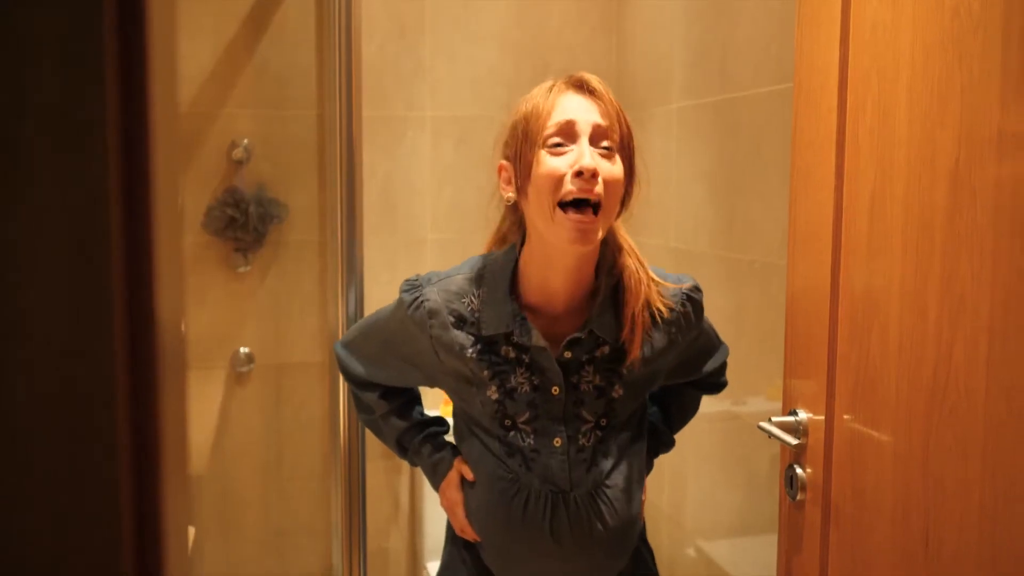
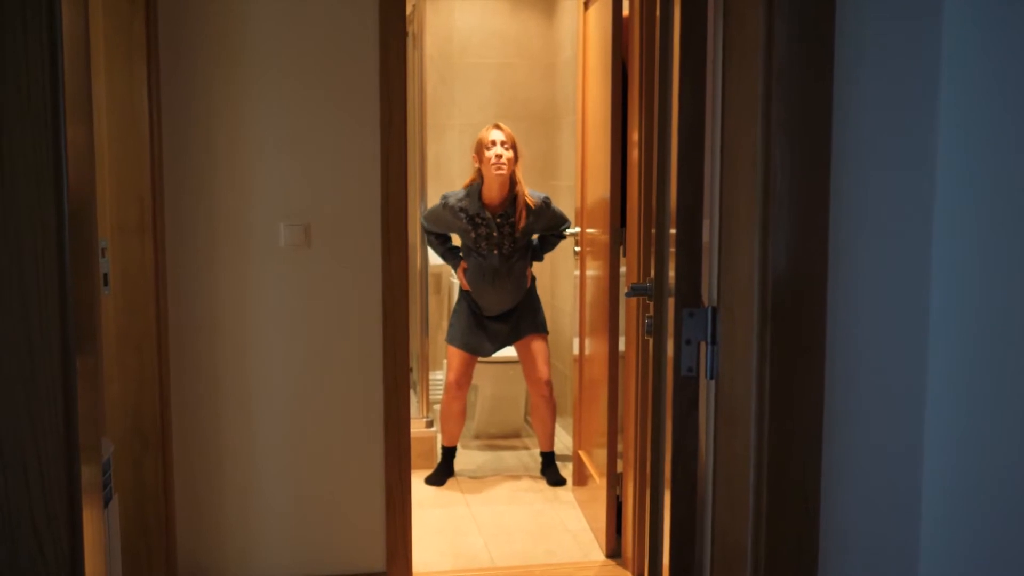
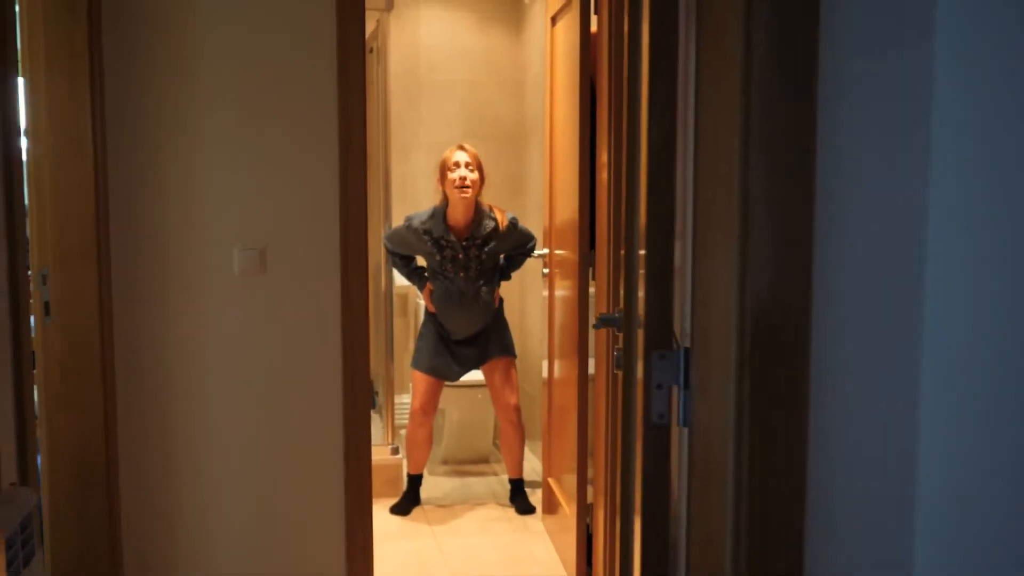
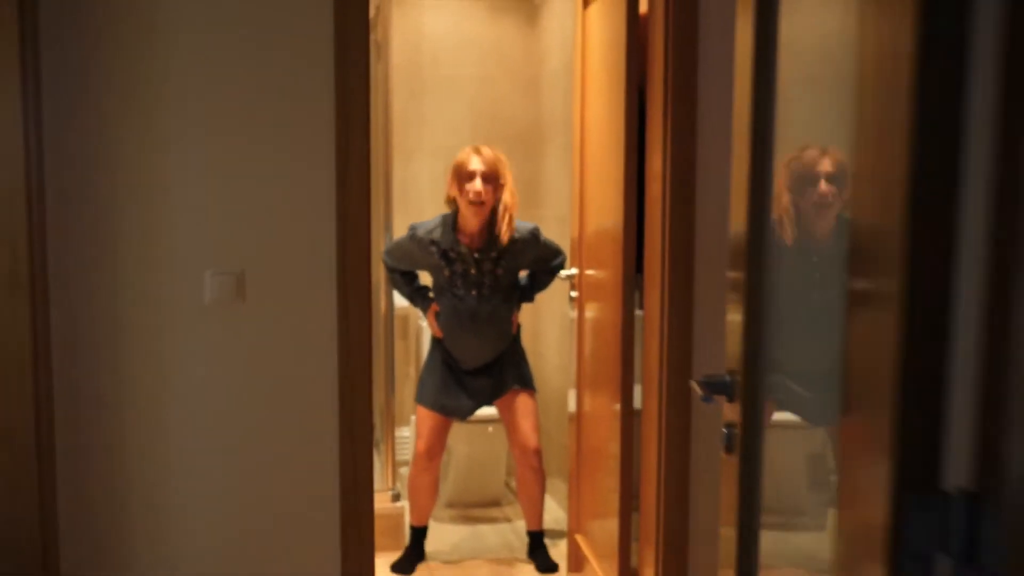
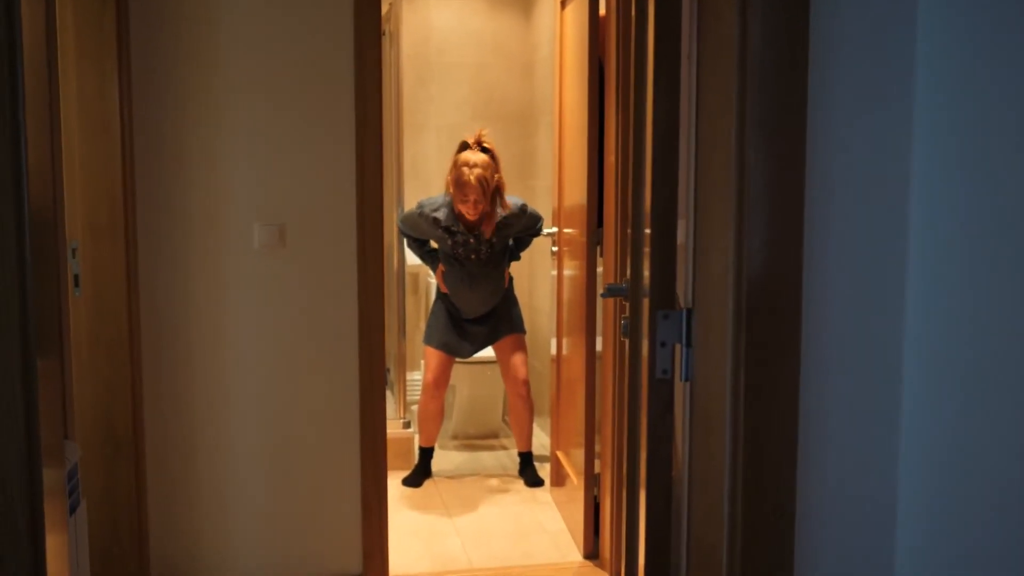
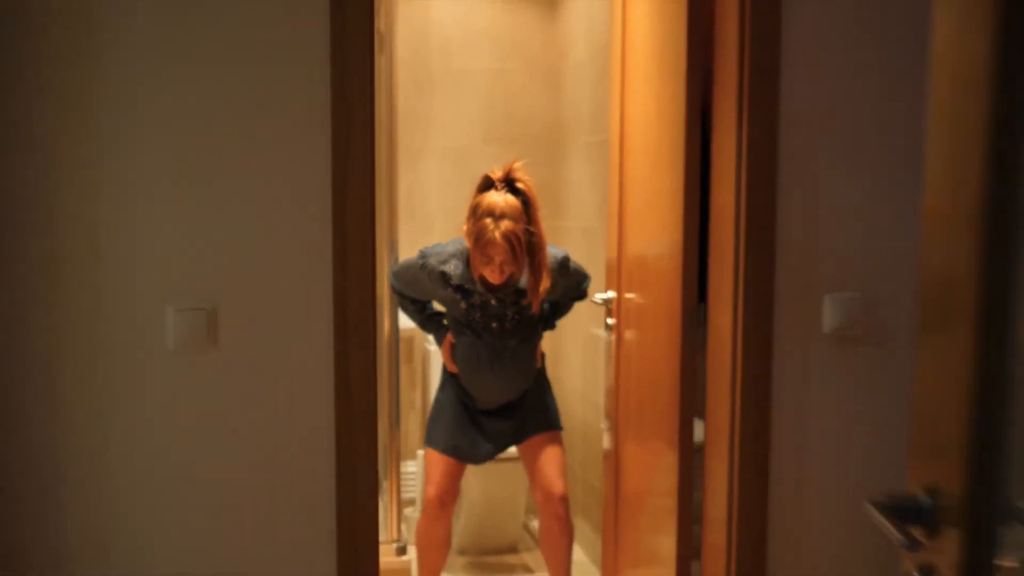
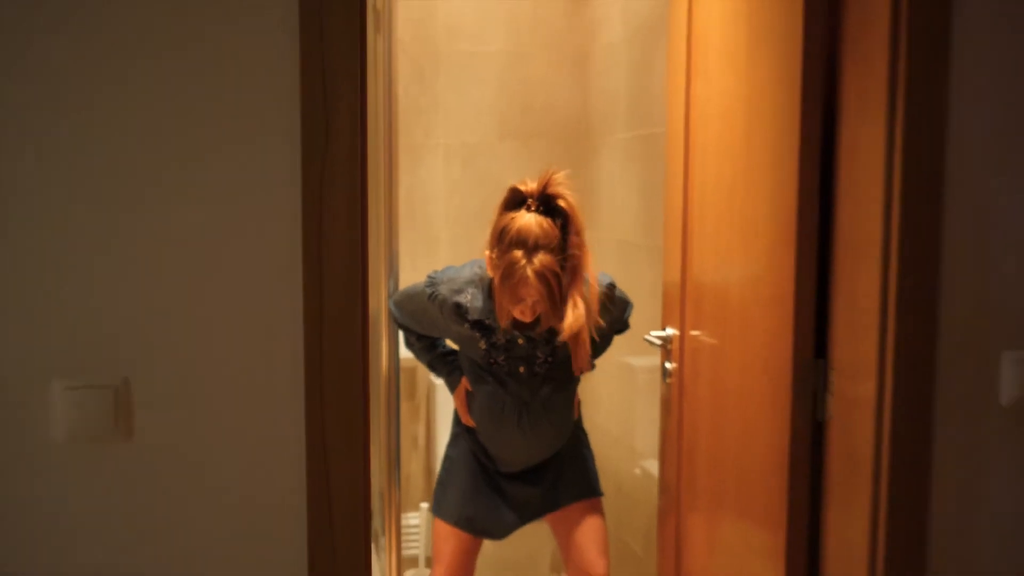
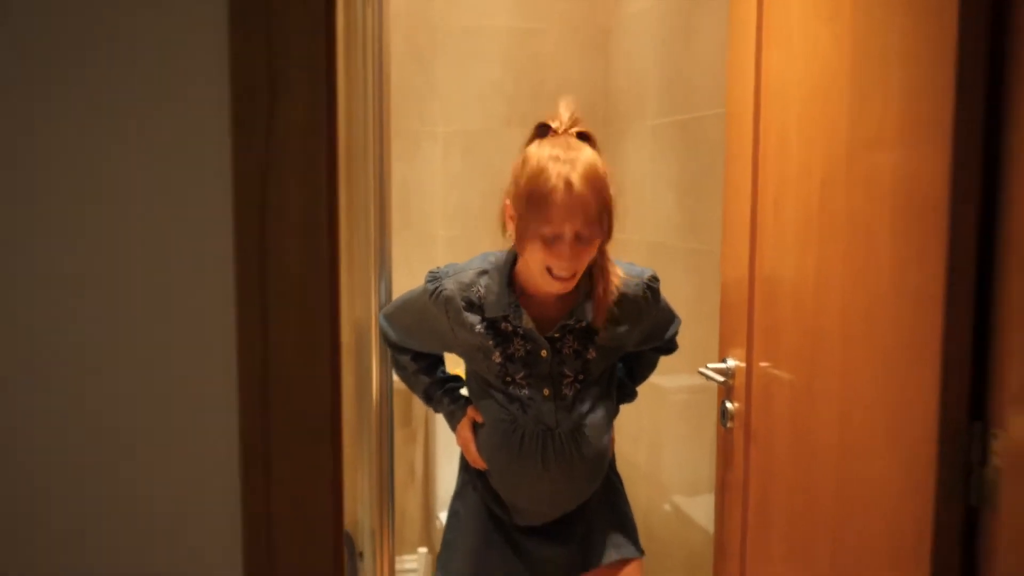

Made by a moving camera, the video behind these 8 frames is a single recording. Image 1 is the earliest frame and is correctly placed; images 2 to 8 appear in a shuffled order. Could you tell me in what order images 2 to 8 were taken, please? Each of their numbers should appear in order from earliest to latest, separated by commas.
8, 7, 6, 4, 3, 5, 2
